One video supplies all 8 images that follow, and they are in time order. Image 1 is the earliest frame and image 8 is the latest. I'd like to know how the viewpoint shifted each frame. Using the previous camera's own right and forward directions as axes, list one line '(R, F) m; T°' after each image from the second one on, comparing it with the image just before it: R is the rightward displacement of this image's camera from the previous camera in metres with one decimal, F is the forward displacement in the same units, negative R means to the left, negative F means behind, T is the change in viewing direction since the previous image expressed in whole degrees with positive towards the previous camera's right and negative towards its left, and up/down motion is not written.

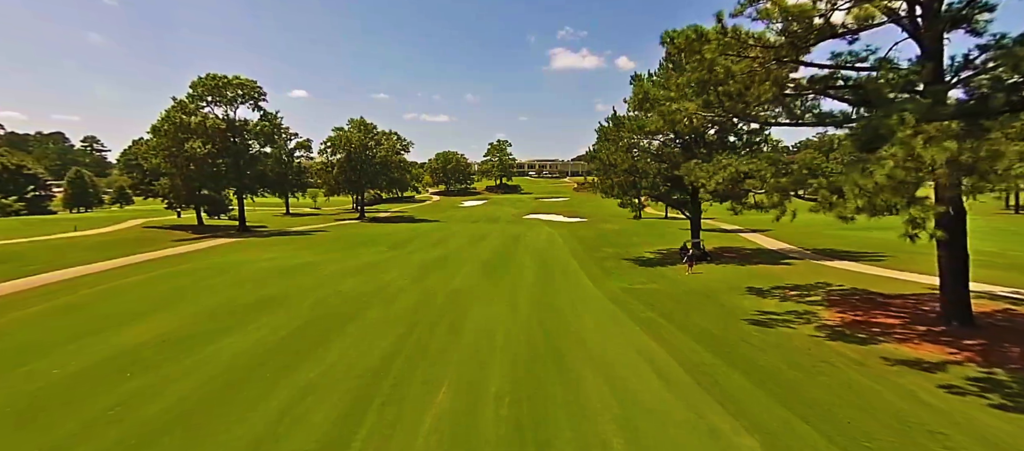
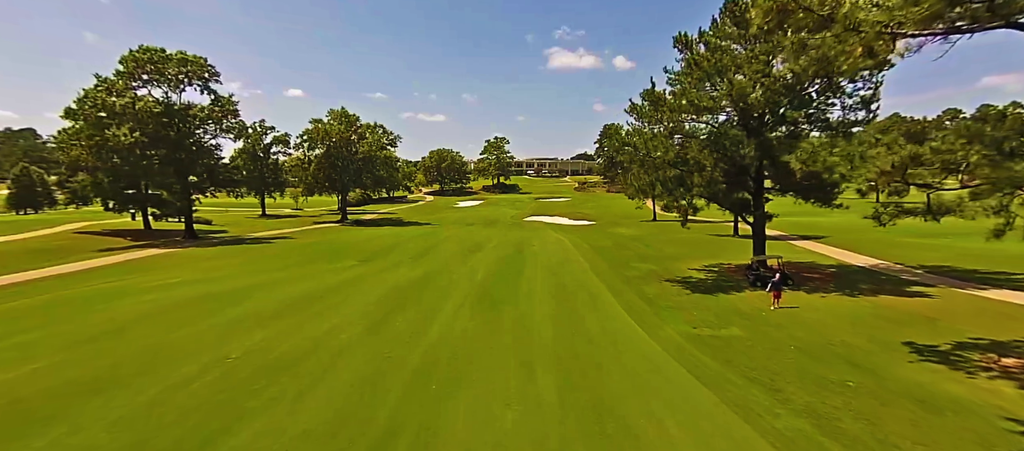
(-0.3, +6.0) m; 0°
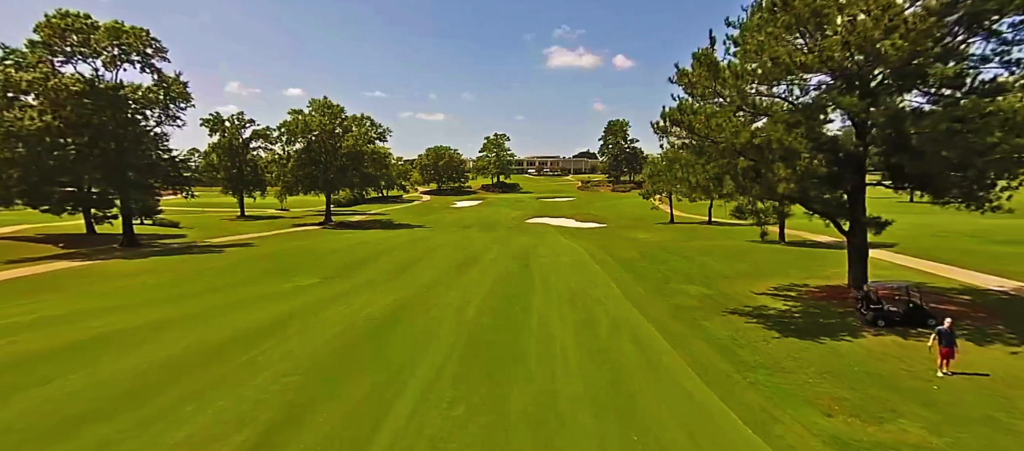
(-0.2, +5.0) m; 0°
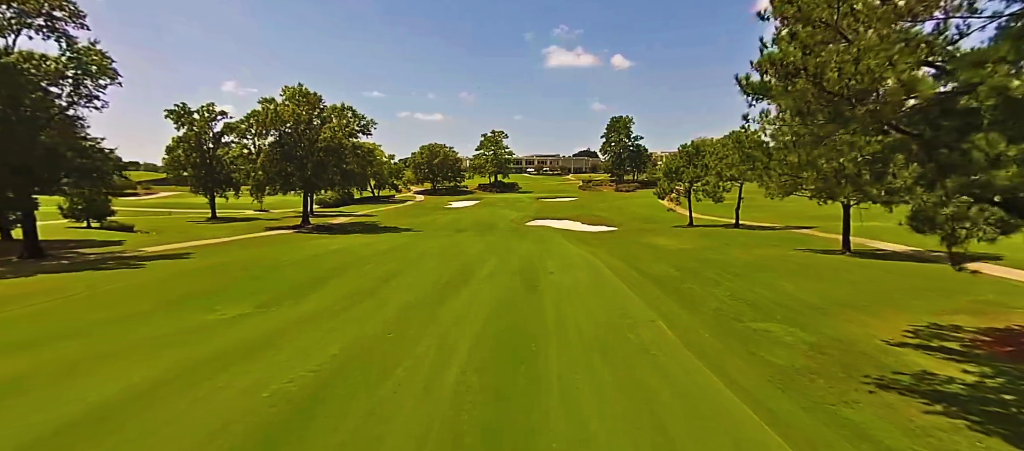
(-0.1, +5.1) m; 0°
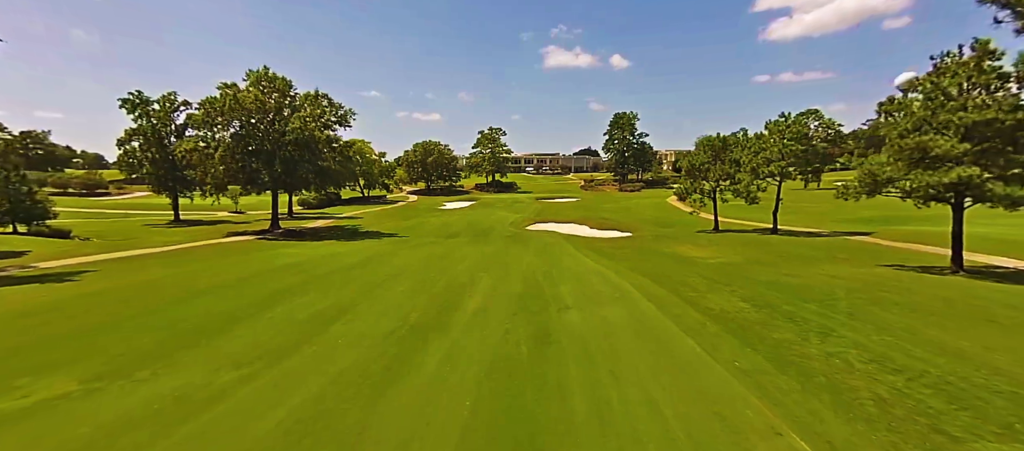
(0.0, +5.4) m; 0°
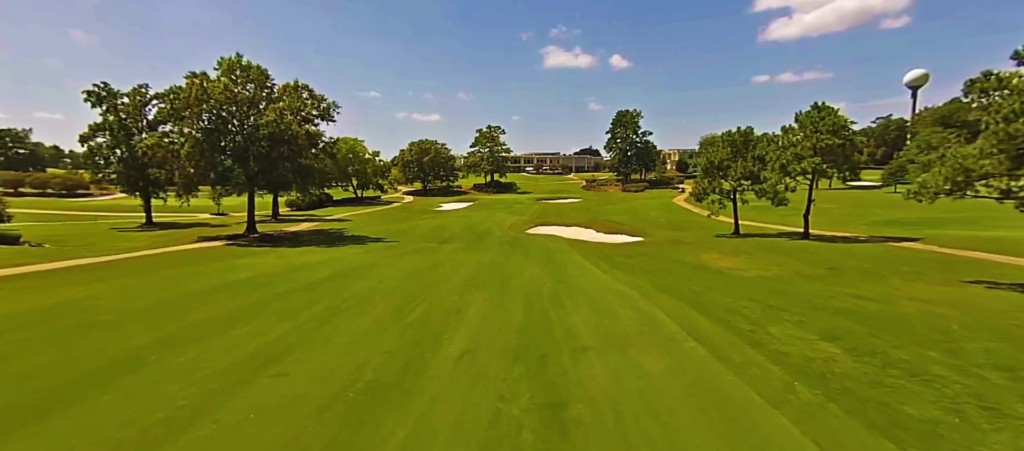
(0.0, +3.4) m; 0°
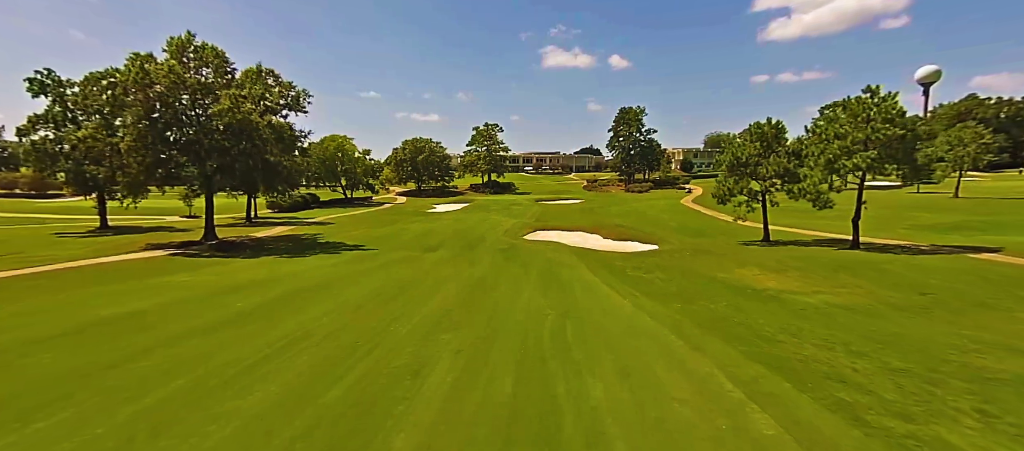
(+0.3, +4.4) m; 0°
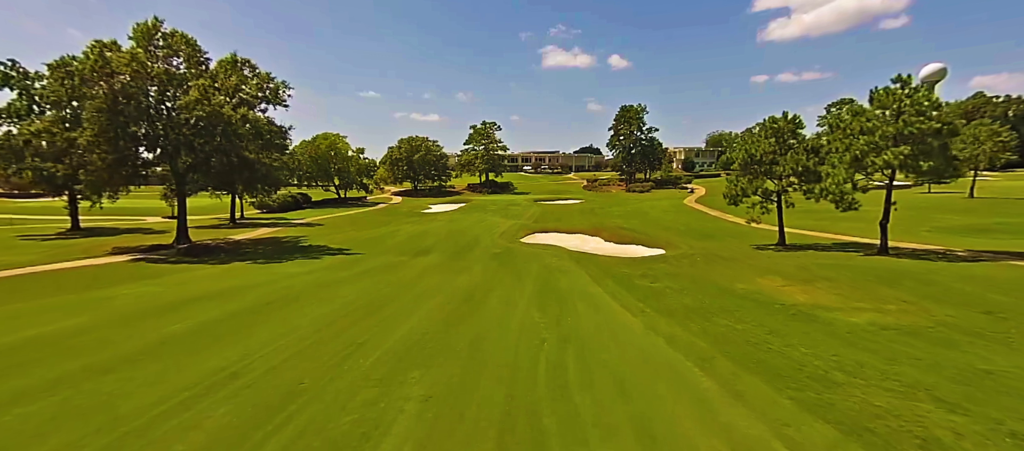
(+0.3, +2.2) m; 0°
